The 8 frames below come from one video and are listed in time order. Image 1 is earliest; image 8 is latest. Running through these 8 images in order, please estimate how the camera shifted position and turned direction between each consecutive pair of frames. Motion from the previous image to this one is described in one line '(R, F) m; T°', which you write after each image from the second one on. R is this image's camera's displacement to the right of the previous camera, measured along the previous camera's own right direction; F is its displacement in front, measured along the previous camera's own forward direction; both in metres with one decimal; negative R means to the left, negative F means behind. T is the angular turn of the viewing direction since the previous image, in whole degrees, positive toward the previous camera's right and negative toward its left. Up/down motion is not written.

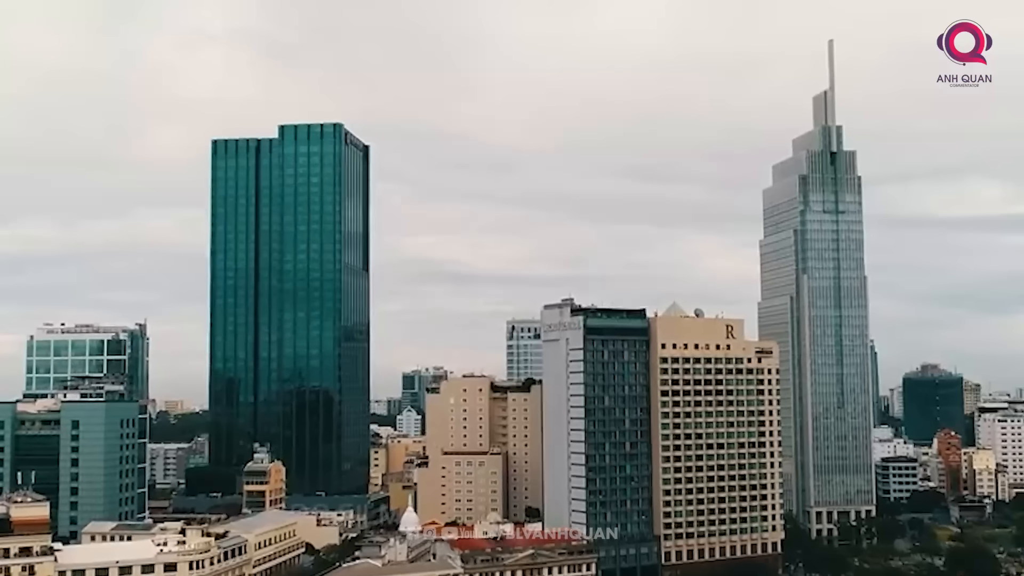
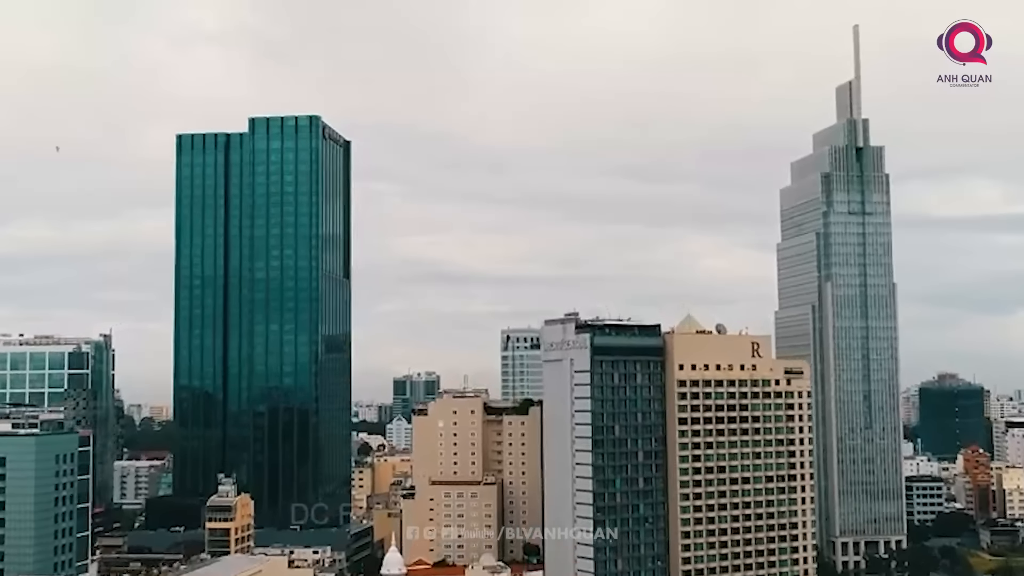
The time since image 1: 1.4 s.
(0.0, +8.4) m; 0°
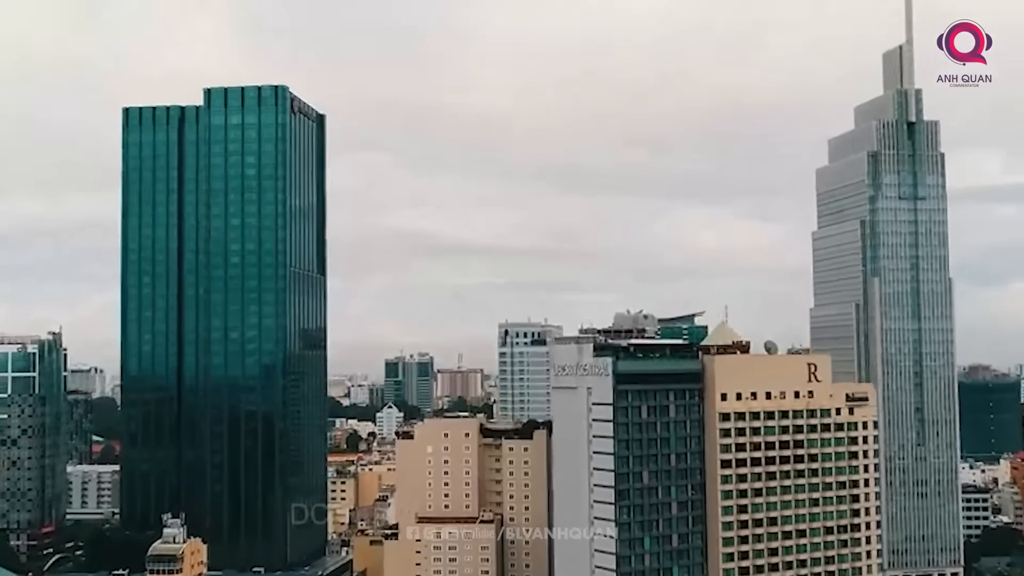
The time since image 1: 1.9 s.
(-0.4, +11.4) m; 0°
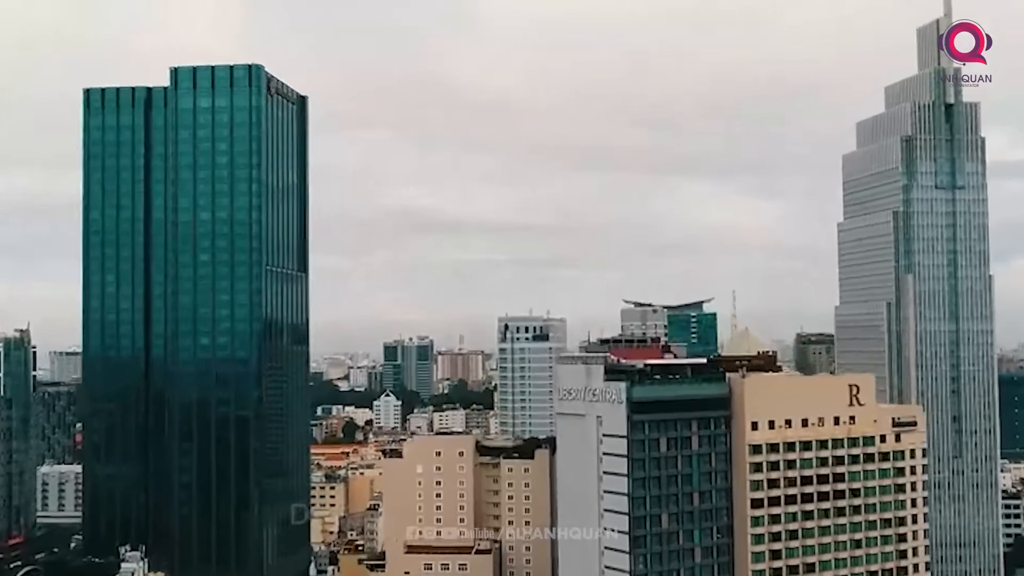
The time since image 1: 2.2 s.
(+0.1, +6.5) m; 0°
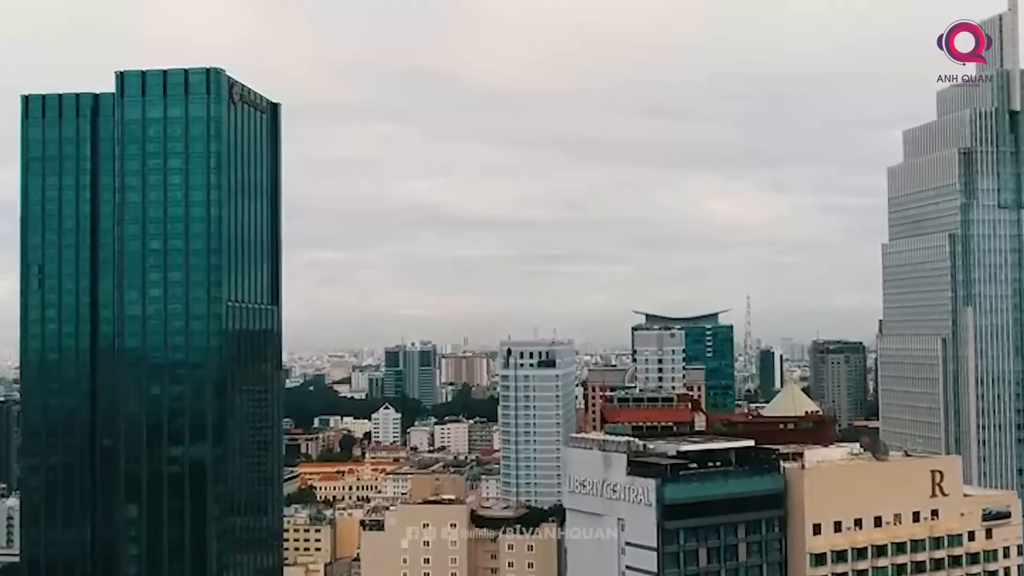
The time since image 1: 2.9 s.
(+0.2, +8.6) m; 0°
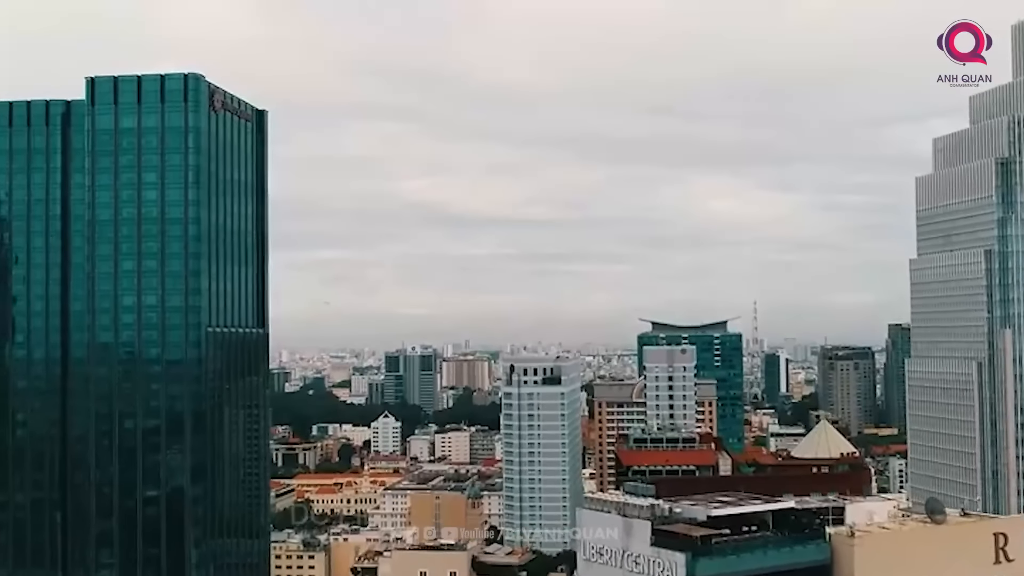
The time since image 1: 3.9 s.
(-0.1, +4.2) m; 0°
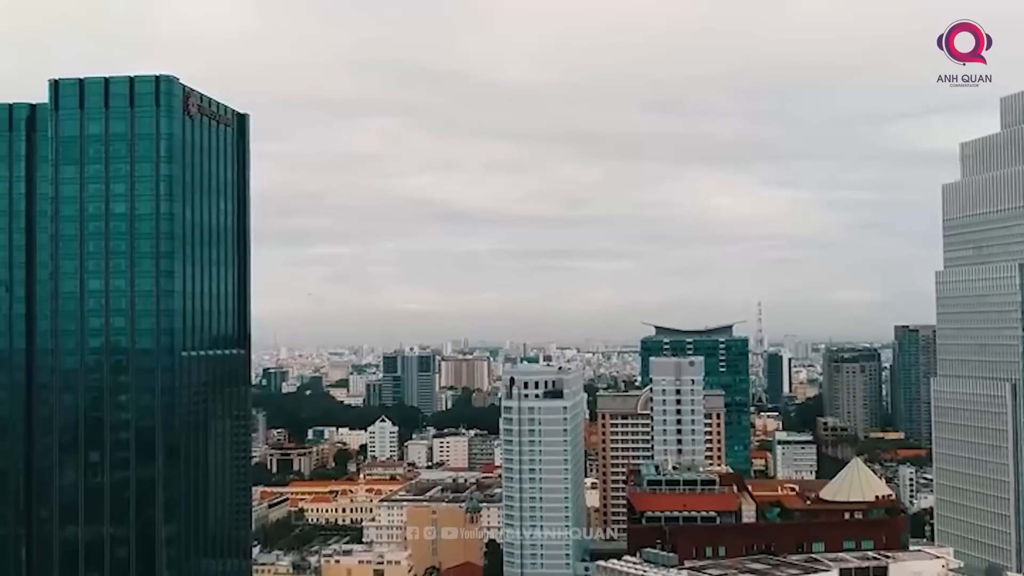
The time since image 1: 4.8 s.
(-0.1, +3.9) m; 0°
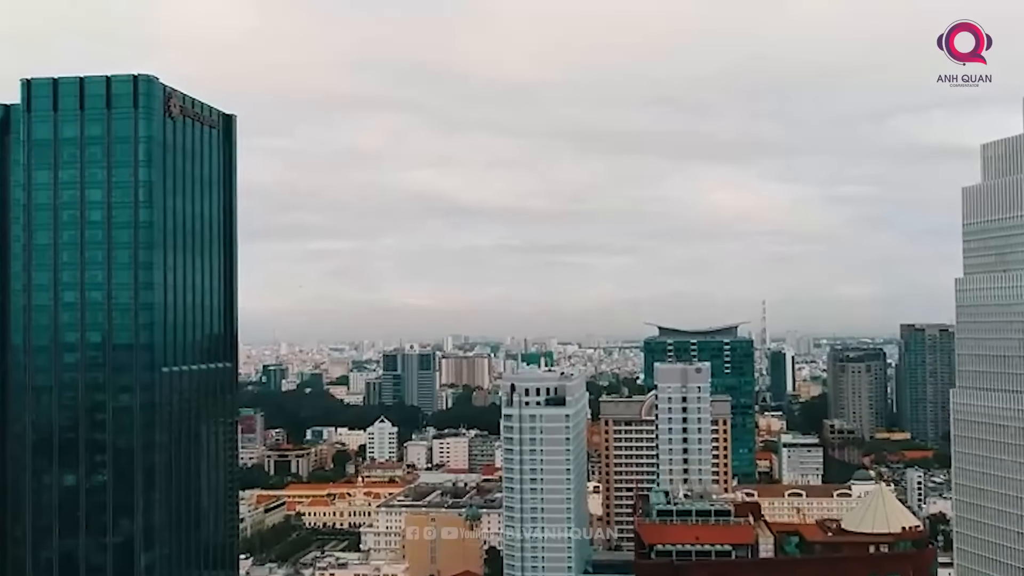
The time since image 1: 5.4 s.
(0.0, +2.5) m; 0°
